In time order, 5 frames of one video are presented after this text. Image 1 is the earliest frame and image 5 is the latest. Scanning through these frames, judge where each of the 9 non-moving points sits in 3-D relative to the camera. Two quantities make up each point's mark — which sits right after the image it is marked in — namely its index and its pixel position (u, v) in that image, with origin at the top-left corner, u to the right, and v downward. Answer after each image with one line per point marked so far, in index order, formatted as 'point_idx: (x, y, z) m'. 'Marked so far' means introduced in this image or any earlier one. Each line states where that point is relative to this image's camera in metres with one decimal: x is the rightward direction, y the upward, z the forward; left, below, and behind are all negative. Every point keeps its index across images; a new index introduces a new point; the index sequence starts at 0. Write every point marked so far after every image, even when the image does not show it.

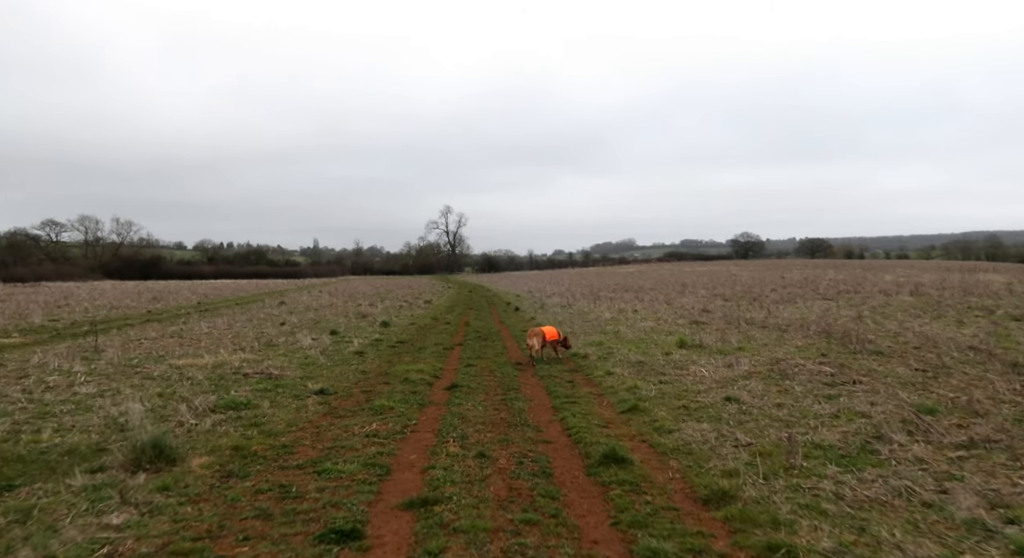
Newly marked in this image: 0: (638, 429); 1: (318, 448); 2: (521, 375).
0: (+1.8, -2.1, +8.6) m
1: (-2.5, -2.2, +7.9) m
2: (+0.2, -2.1, +13.0) m
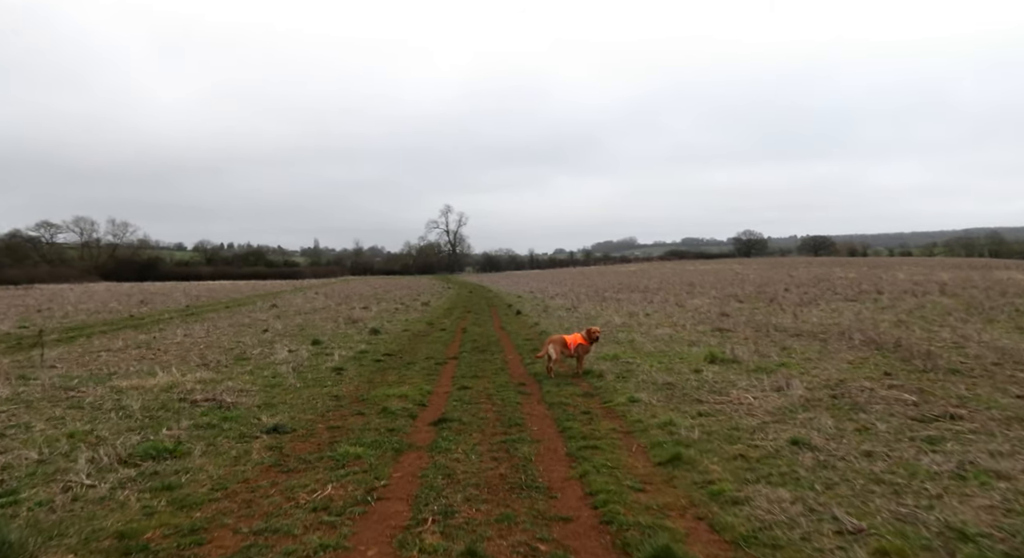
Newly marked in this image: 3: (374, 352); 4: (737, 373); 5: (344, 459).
0: (+1.8, -2.2, +6.3) m
1: (-2.4, -2.3, +5.5) m
2: (+0.2, -2.2, +10.7) m
3: (-4.1, -2.2, +18.6) m
4: (+4.5, -1.9, +12.5) m
5: (-2.1, -2.2, +7.7) m
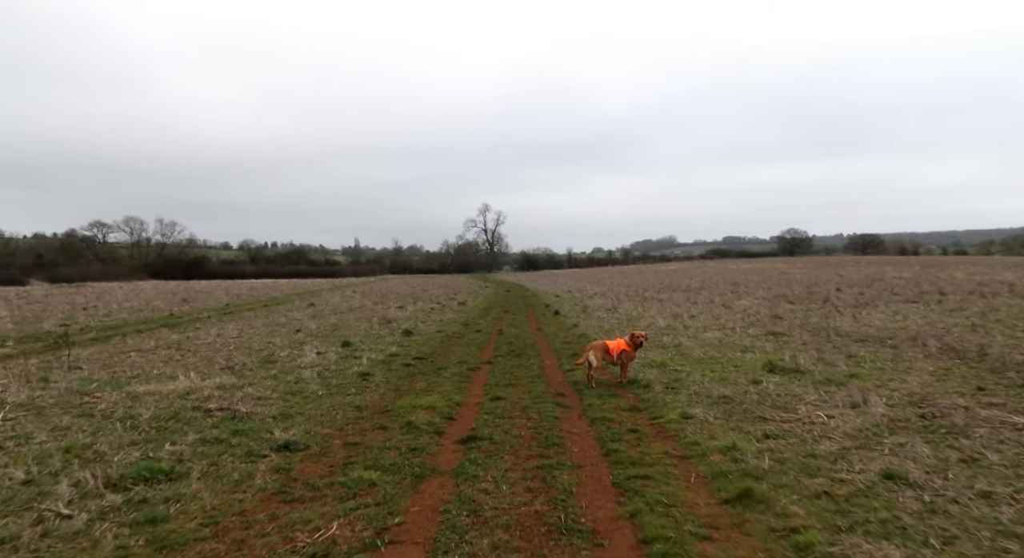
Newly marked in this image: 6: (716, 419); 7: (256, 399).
0: (+2.1, -2.2, +5.1) m
1: (-2.2, -2.3, +4.6) m
2: (+0.8, -2.2, +9.6) m
3: (-3.1, -2.2, +17.7) m
4: (+5.2, -1.9, +11.1) m
5: (-1.7, -2.2, +6.7) m
6: (+3.0, -2.1, +9.1) m
7: (-4.7, -2.2, +11.4) m
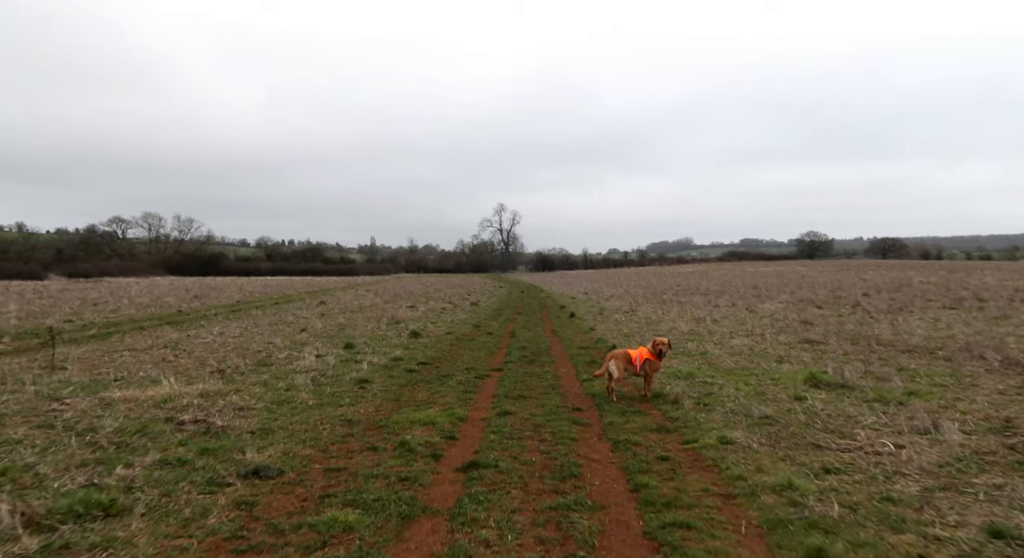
0: (+2.1, -2.2, +3.8) m
1: (-2.1, -2.3, +3.4) m
2: (+0.9, -2.2, +8.3) m
3: (-2.7, -2.1, +16.5) m
4: (+5.4, -2.0, +9.7) m
5: (-1.6, -2.2, +5.5) m
6: (+3.1, -2.1, +7.8) m
7: (-4.5, -2.2, +10.2) m
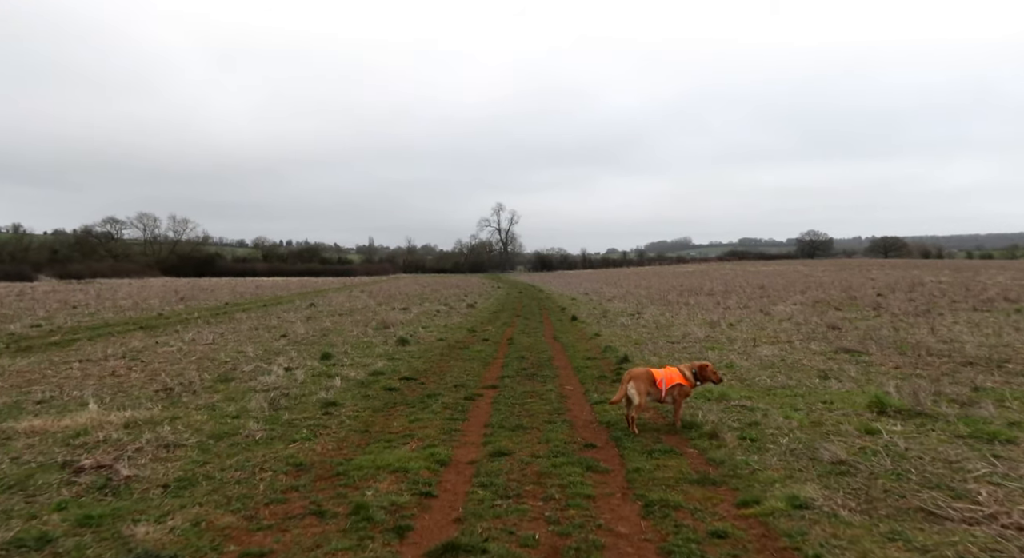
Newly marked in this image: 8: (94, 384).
0: (+2.1, -2.3, +1.7) m
1: (-2.2, -2.3, +1.3) m
2: (+0.9, -2.2, +6.2) m
3: (-2.8, -2.2, +14.4) m
4: (+5.3, -2.0, +7.6) m
5: (-1.7, -2.3, +3.3) m
6: (+3.1, -2.1, +5.6) m
7: (-4.6, -2.2, +8.1) m
8: (-9.3, -2.3, +13.9) m
